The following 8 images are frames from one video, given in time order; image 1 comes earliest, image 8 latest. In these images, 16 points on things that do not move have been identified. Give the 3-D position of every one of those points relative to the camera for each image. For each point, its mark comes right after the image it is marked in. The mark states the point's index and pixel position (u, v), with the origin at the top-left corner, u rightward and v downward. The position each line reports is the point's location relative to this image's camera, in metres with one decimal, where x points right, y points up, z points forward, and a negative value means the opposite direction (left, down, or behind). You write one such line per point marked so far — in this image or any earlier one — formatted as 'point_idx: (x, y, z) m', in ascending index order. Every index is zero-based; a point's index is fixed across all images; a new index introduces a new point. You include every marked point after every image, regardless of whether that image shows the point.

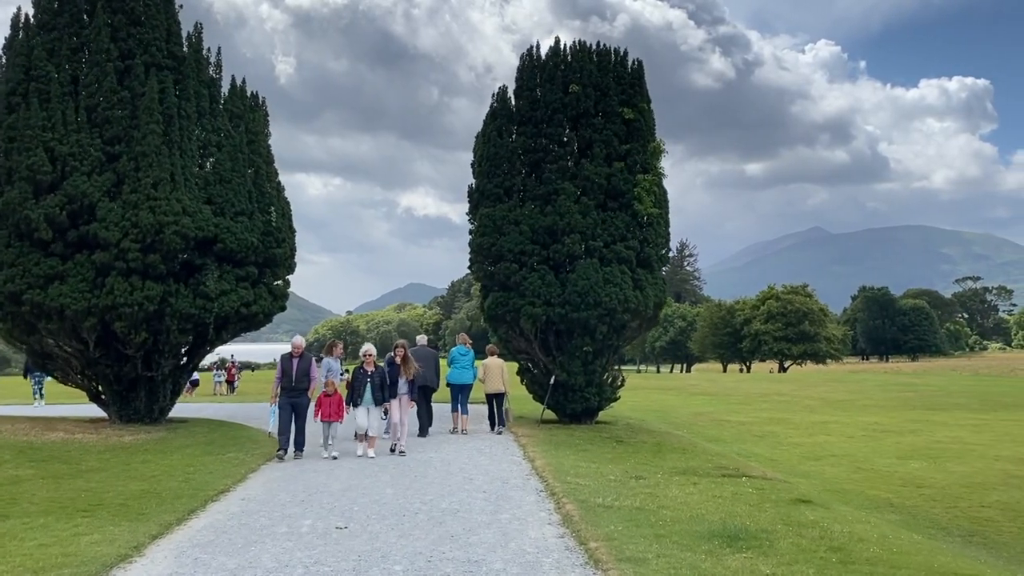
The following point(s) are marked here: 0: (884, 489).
0: (+7.5, -4.0, +18.2) m
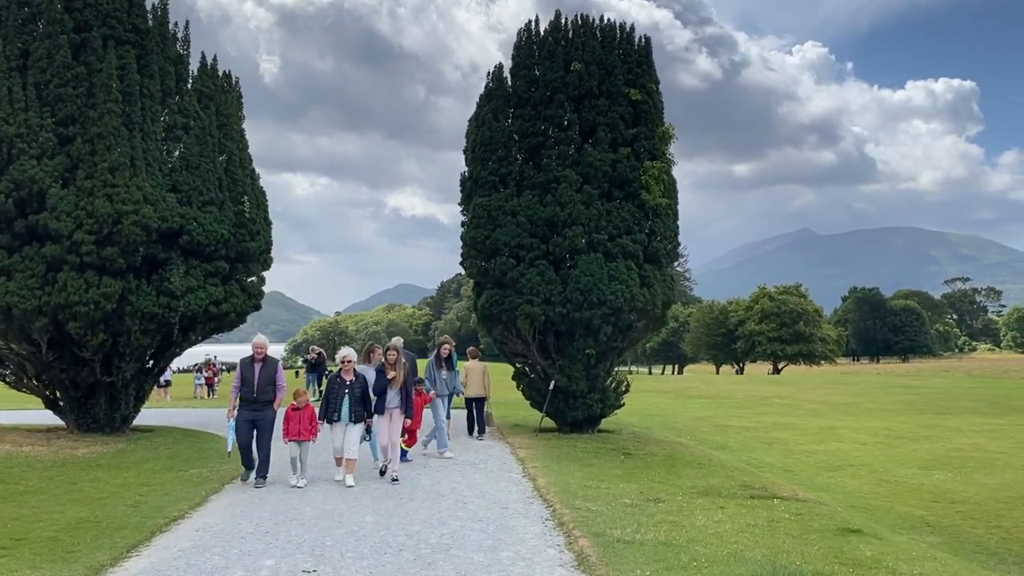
0: (+7.4, -4.0, +16.7) m
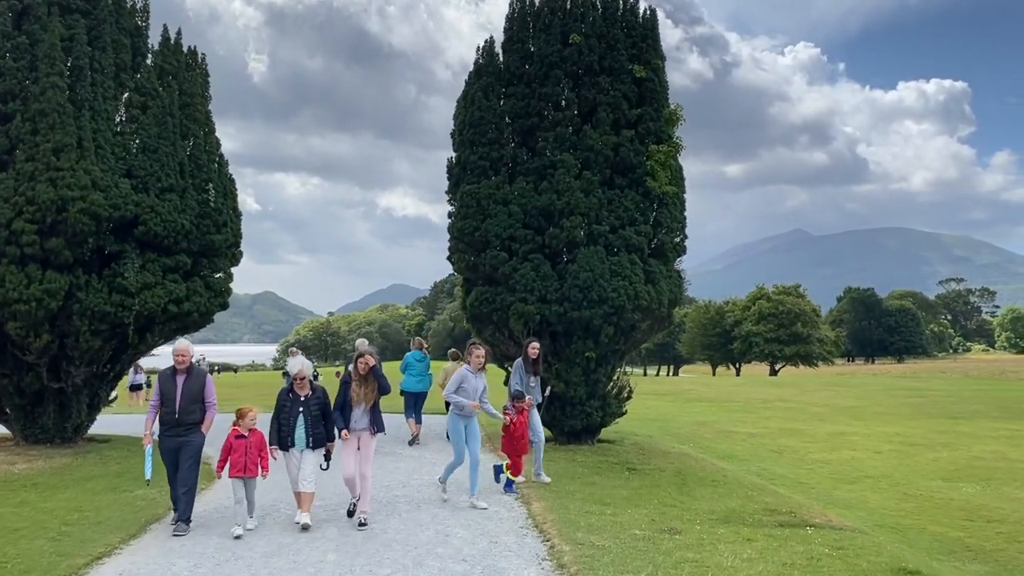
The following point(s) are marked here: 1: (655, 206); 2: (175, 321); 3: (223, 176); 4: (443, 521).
0: (+7.2, -3.9, +15.1) m
1: (+2.5, +1.4, +16.2) m
2: (-5.9, -0.6, +16.1) m
3: (-5.4, +2.1, +17.2) m
4: (-0.7, -2.5, +9.7) m
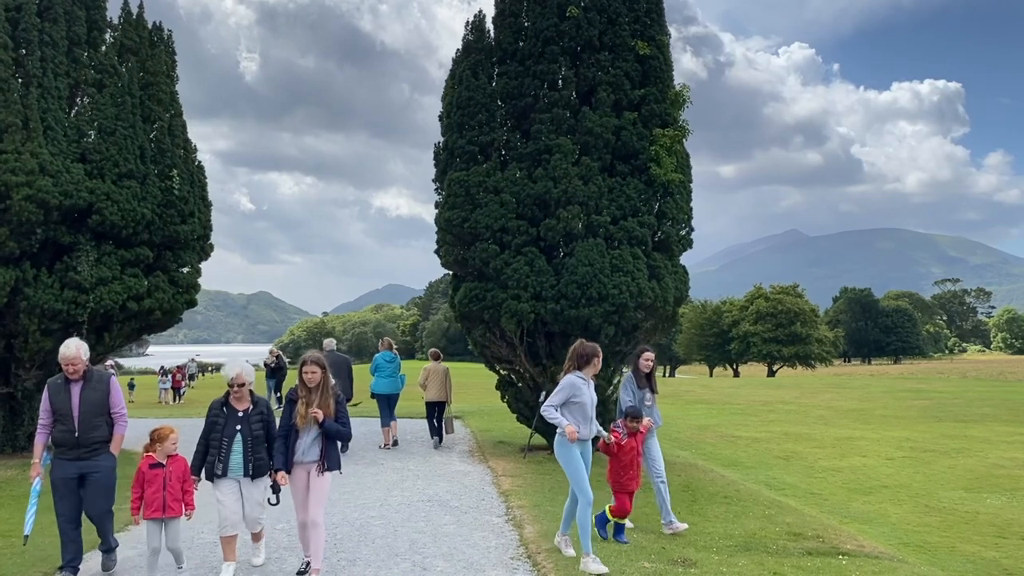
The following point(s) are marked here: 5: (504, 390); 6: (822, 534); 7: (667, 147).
0: (+7.1, -3.8, +13.9) m
1: (+2.4, +1.5, +14.9) m
2: (-6.1, -0.5, +14.7) m
3: (-5.6, +2.2, +15.8) m
4: (-0.8, -2.4, +8.4) m
5: (-0.1, -1.8, +15.9) m
6: (+3.4, -2.7, +10.1) m
7: (+2.5, +2.3, +14.7) m
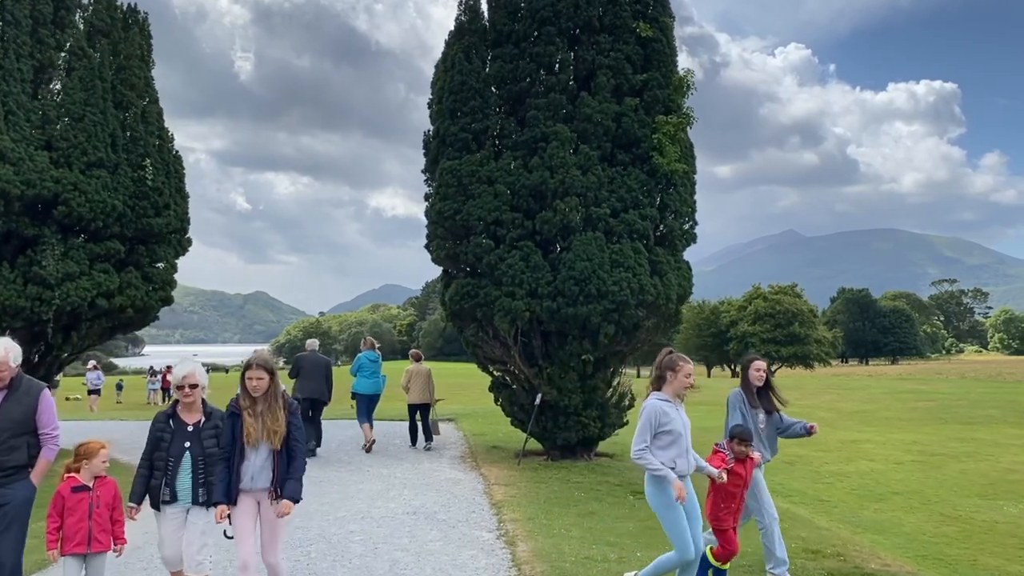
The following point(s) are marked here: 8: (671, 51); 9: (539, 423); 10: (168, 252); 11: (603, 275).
0: (+7.0, -3.8, +13.0) m
1: (+2.3, +1.6, +14.1) m
2: (-6.2, -0.5, +13.9) m
3: (-5.7, +2.2, +15.0) m
4: (-0.9, -2.3, +7.5) m
5: (-0.2, -1.7, +15.1) m
6: (+3.4, -2.7, +9.3) m
7: (+2.4, +2.3, +13.8) m
8: (+2.5, +3.7, +14.2) m
9: (+0.4, -2.1, +14.5) m
10: (-5.6, +0.6, +14.8) m
11: (+1.3, +0.2, +13.2) m
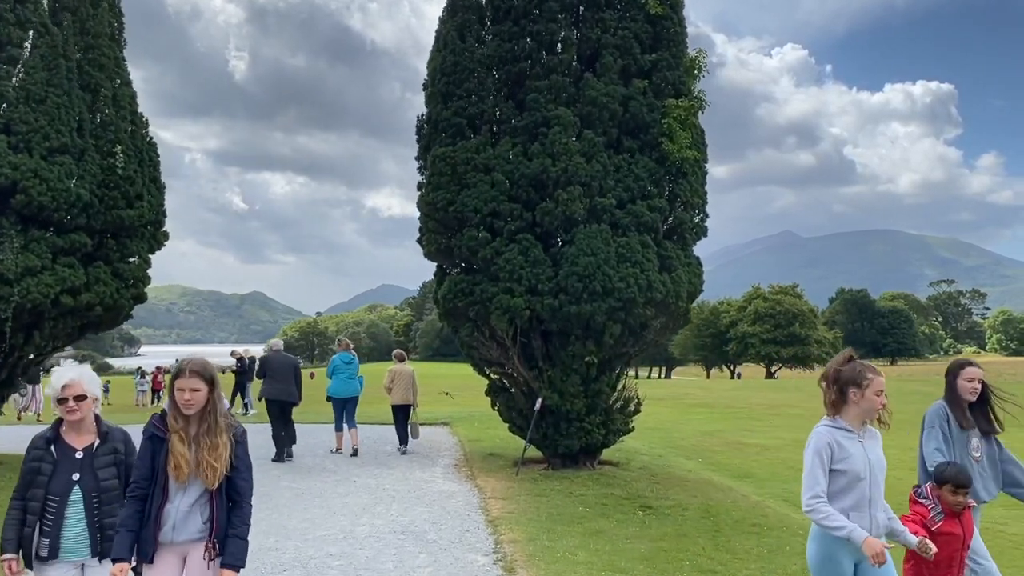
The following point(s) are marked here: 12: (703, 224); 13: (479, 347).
0: (+7.0, -3.8, +12.1) m
1: (+2.3, +1.6, +13.1) m
2: (-6.2, -0.4, +12.8) m
3: (-5.7, +2.3, +14.0) m
4: (-0.9, -2.3, +6.5) m
5: (-0.3, -1.7, +14.1) m
6: (+3.3, -2.6, +8.3) m
7: (+2.4, +2.4, +12.8) m
8: (+2.4, +3.7, +13.2) m
9: (+0.4, -2.1, +13.5) m
10: (-5.6, +0.6, +13.8) m
11: (+1.3, +0.2, +12.2) m
12: (+2.9, +1.0, +13.8) m
13: (-0.5, -0.9, +13.5) m
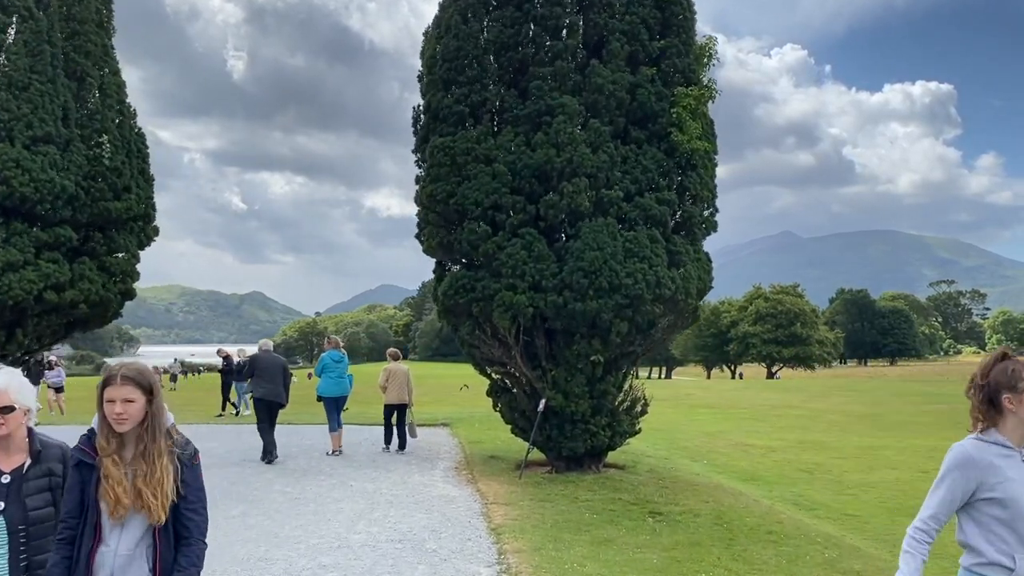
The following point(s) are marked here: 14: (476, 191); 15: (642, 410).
0: (+7.0, -3.7, +11.6) m
1: (+2.3, +1.7, +12.6) m
2: (-6.2, -0.3, +12.3) m
3: (-5.7, +2.4, +13.5) m
4: (-0.9, -2.2, +6.0) m
5: (-0.2, -1.6, +13.6) m
6: (+3.4, -2.6, +7.8) m
7: (+2.4, +2.4, +12.3) m
8: (+2.5, +3.8, +12.7) m
9: (+0.4, -2.0, +13.0) m
10: (-5.6, +0.7, +13.3) m
11: (+1.3, +0.3, +11.7) m
12: (+2.9, +1.0, +13.3) m
13: (-0.5, -0.8, +13.0) m
14: (-0.5, +1.3, +12.1) m
15: (+1.9, -1.8, +13.2) m
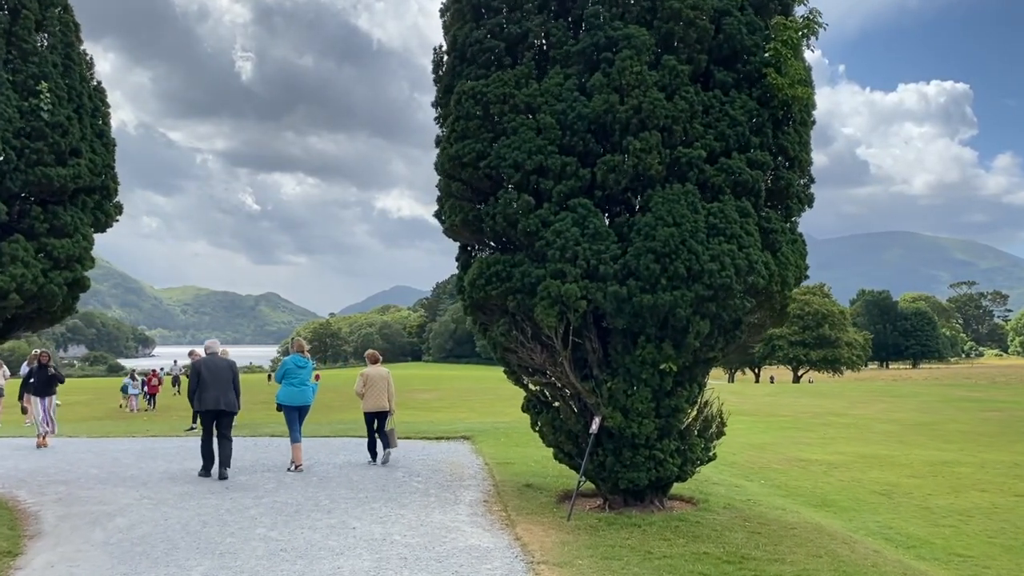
0: (+7.5, -3.6, +8.8) m
1: (+2.8, +1.8, +9.8) m
2: (-5.6, -0.2, +9.7) m
3: (-5.1, +2.5, +10.8) m
4: (-0.4, -2.1, +3.3) m
5: (+0.3, -1.5, +10.8) m
6: (+3.8, -2.4, +5.1) m
7: (+2.9, +2.5, +9.6) m
8: (+3.0, +3.9, +9.9) m
9: (+0.9, -1.9, +10.2) m
10: (-5.0, +0.8, +10.6) m
11: (+1.8, +0.4, +9.0) m
12: (+3.4, +1.1, +10.5) m
13: (+0.1, -0.7, +10.2) m
14: (0.0, +1.4, +9.3) m
15: (+2.4, -1.6, +10.5) m
